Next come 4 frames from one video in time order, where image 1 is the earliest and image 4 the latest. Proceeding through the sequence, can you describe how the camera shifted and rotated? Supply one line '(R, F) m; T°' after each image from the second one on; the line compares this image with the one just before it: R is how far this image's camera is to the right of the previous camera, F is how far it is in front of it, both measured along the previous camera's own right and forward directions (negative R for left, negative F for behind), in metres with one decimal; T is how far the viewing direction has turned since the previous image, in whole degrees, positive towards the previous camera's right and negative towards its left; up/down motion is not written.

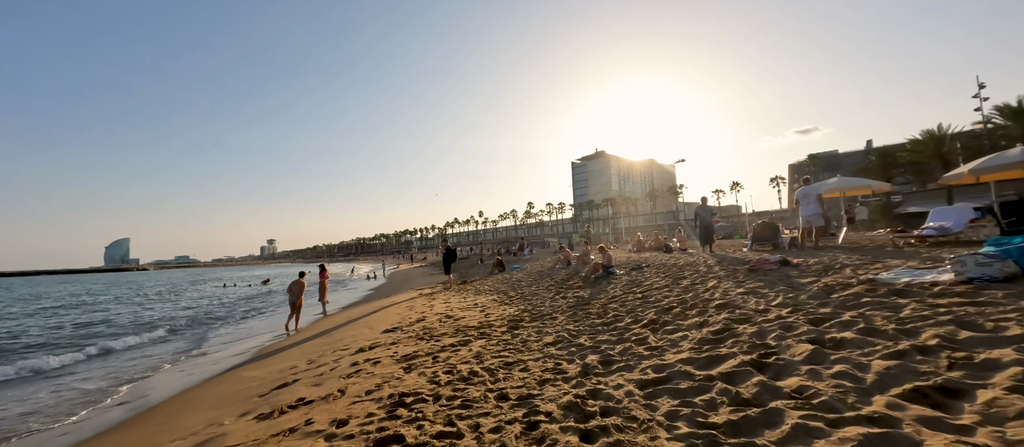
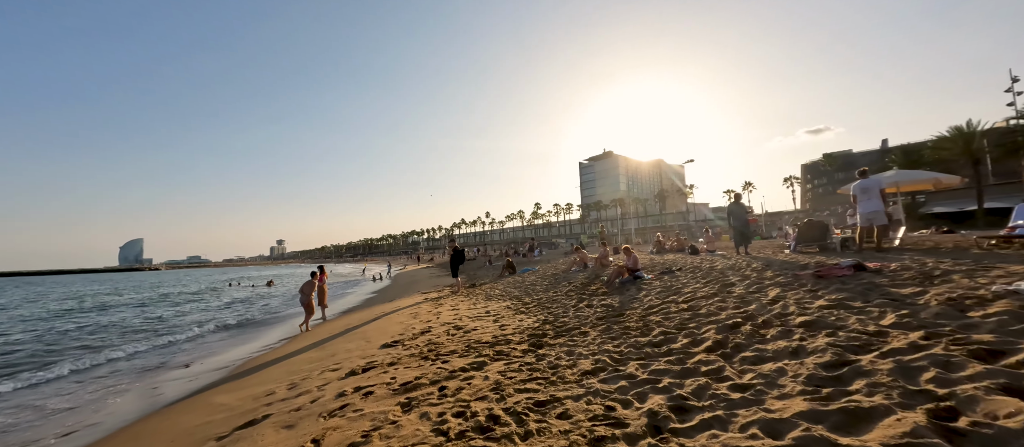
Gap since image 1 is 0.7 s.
(-0.2, +1.1) m; -1°
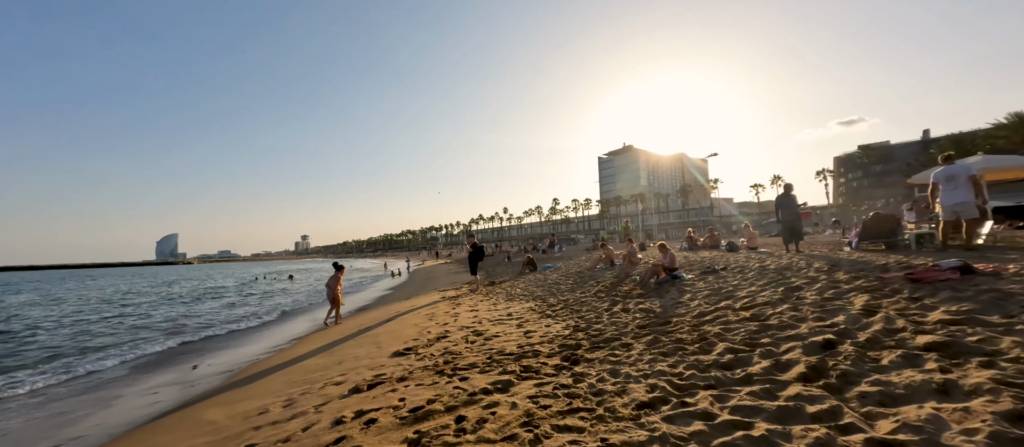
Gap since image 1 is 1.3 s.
(-0.1, +0.8) m; -3°
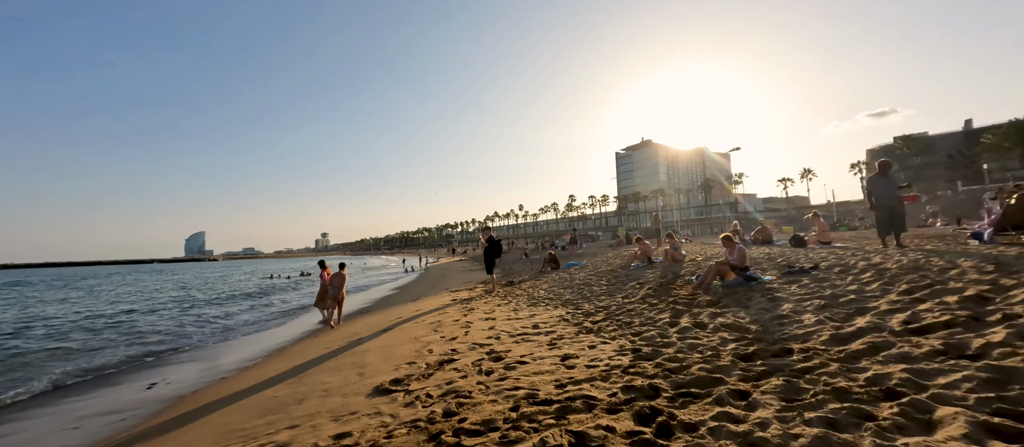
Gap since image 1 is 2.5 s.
(-0.2, +1.8) m; -2°
